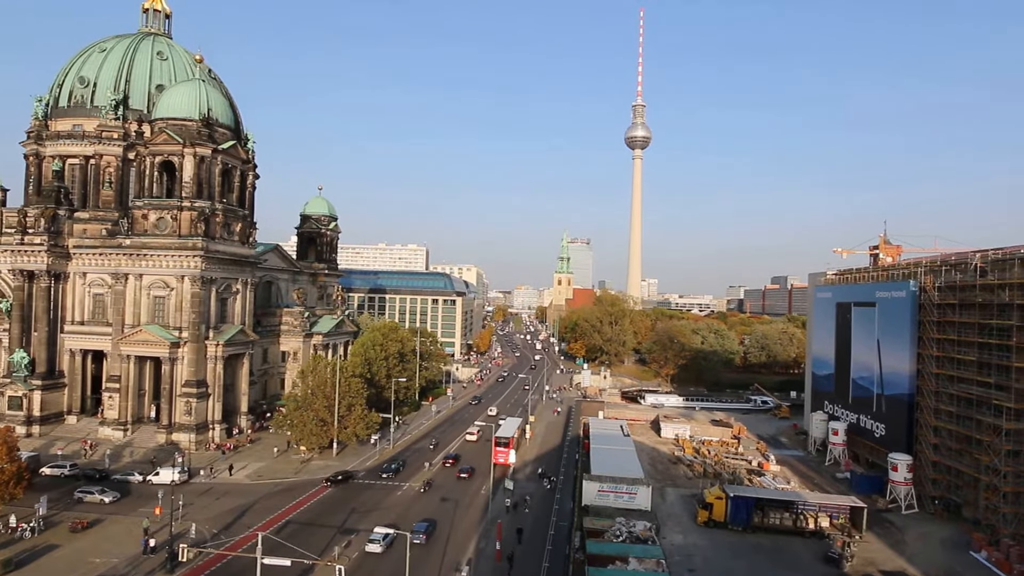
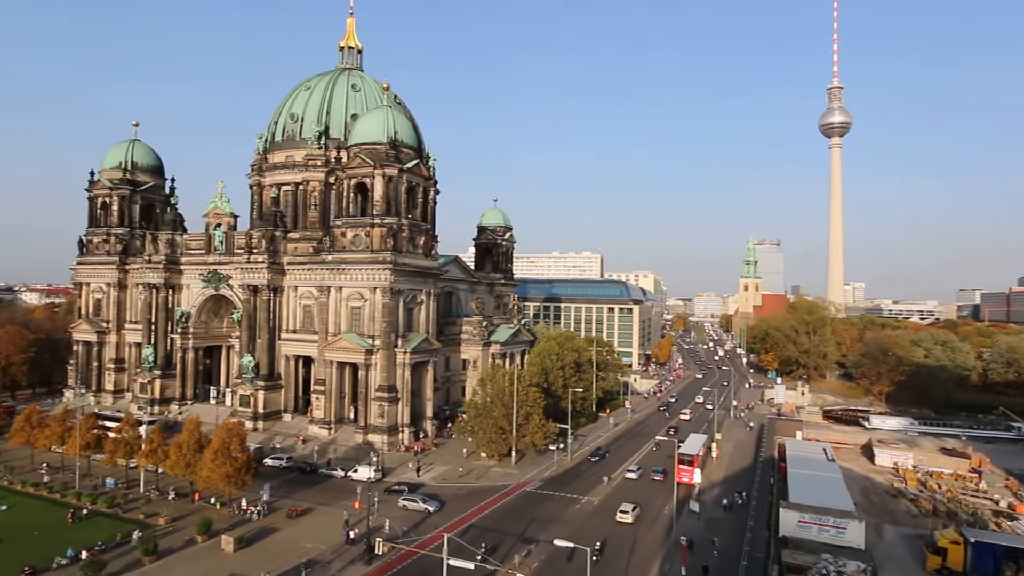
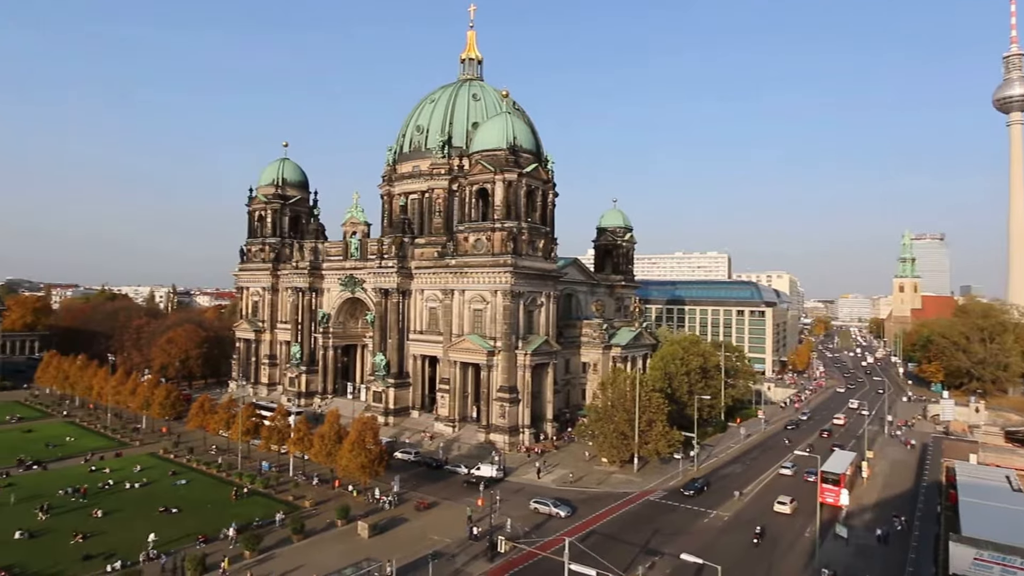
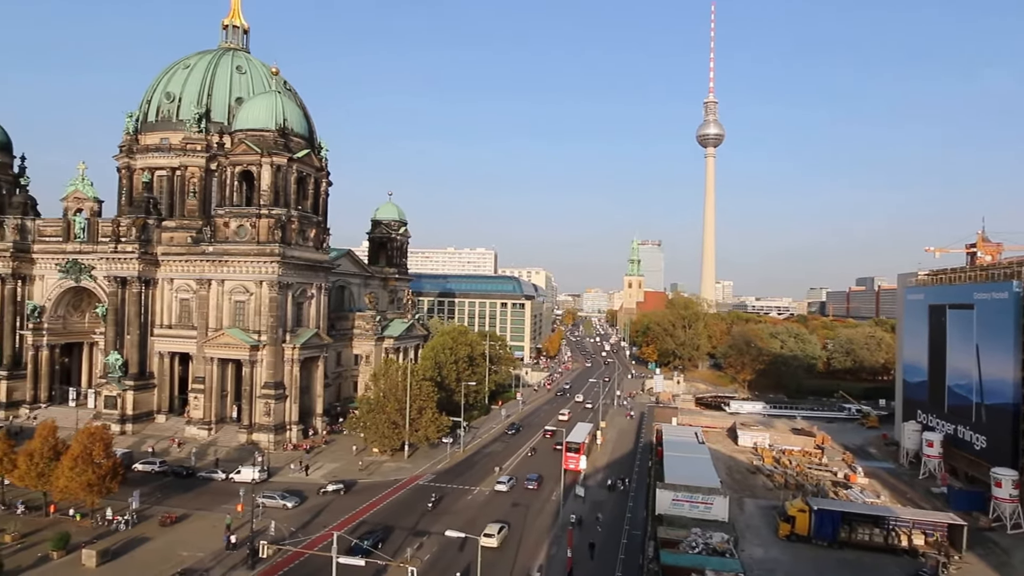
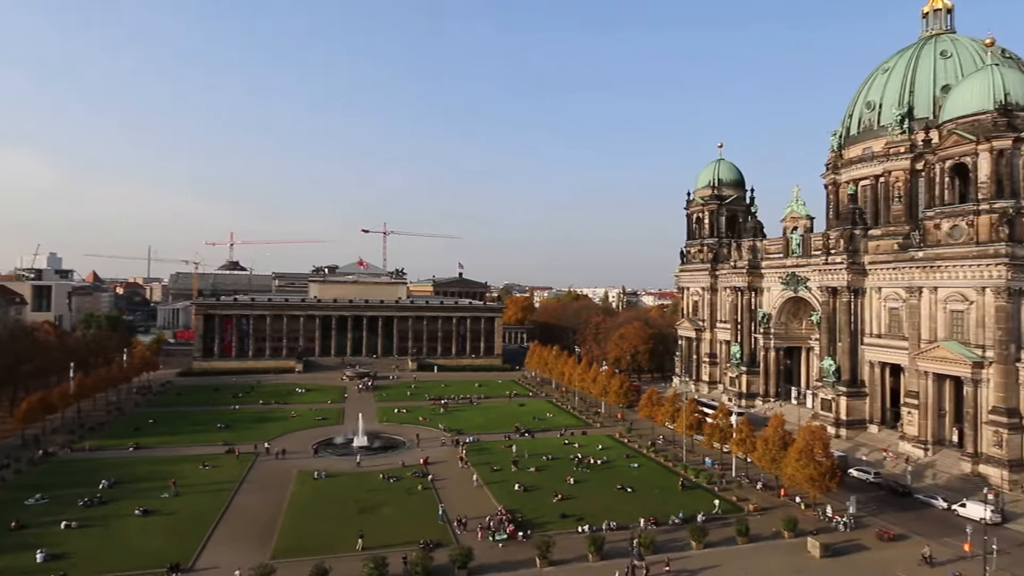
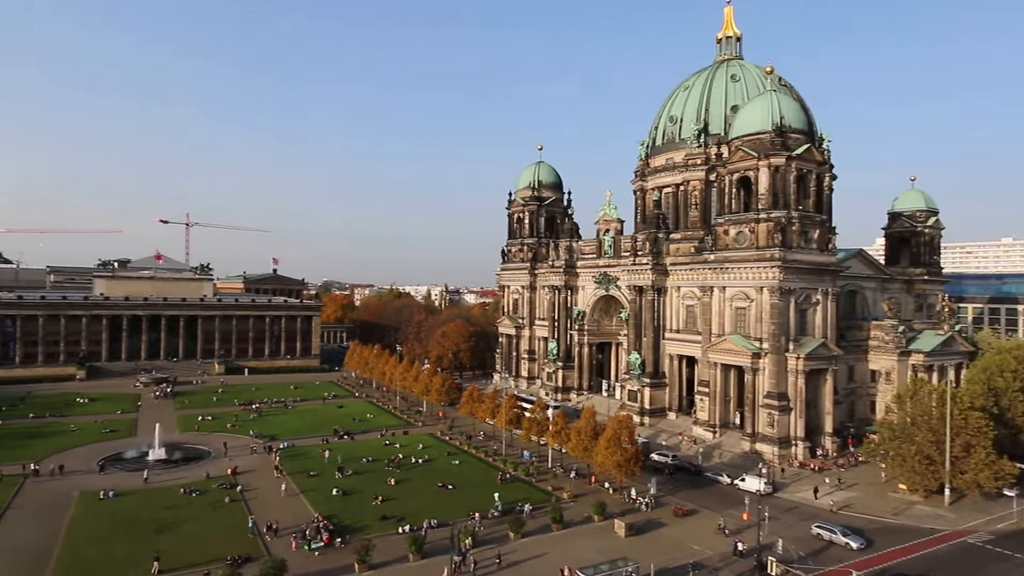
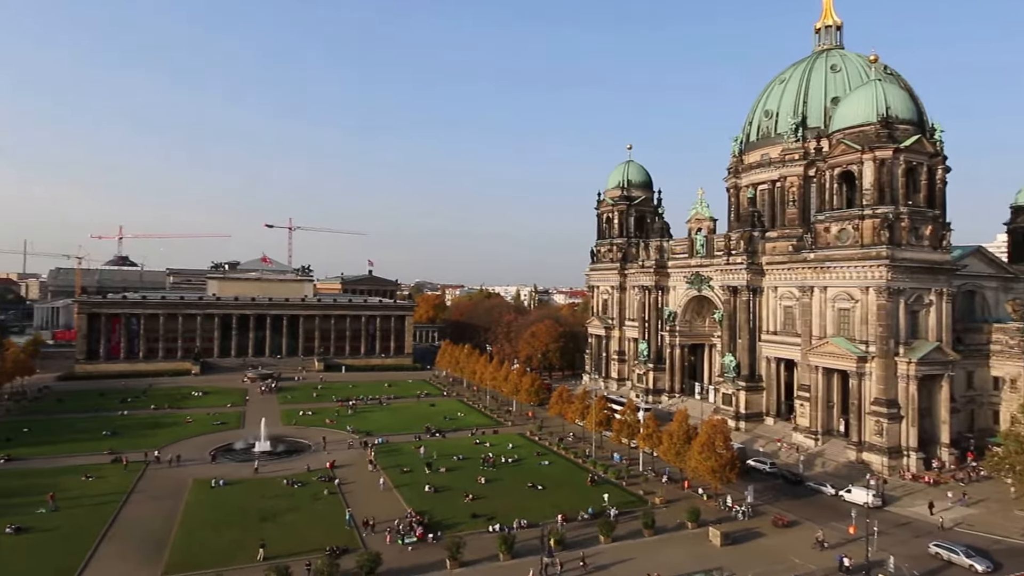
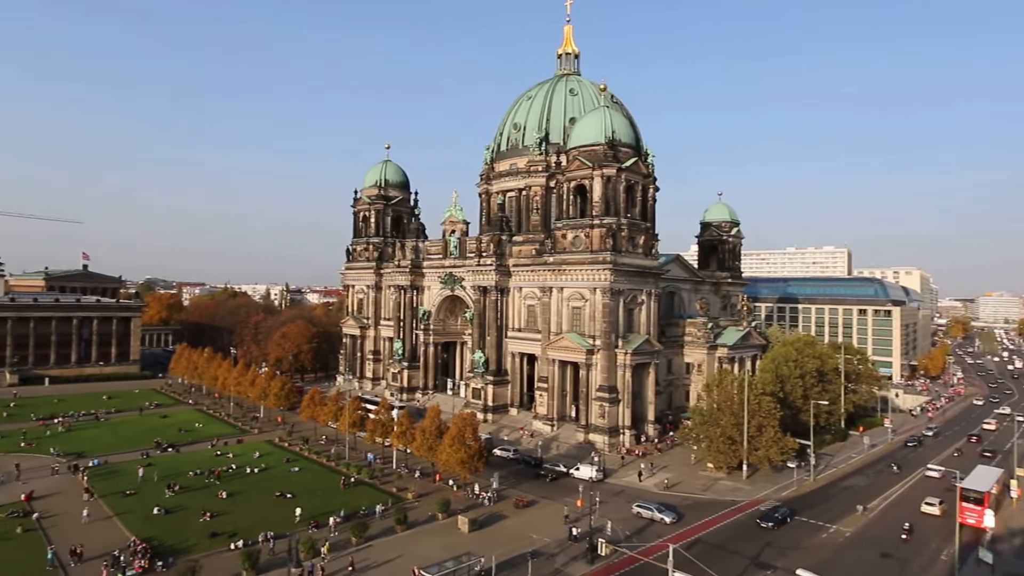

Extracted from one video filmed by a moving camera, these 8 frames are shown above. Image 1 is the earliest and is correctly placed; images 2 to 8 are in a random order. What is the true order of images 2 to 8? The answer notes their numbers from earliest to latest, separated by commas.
4, 2, 3, 8, 6, 7, 5
